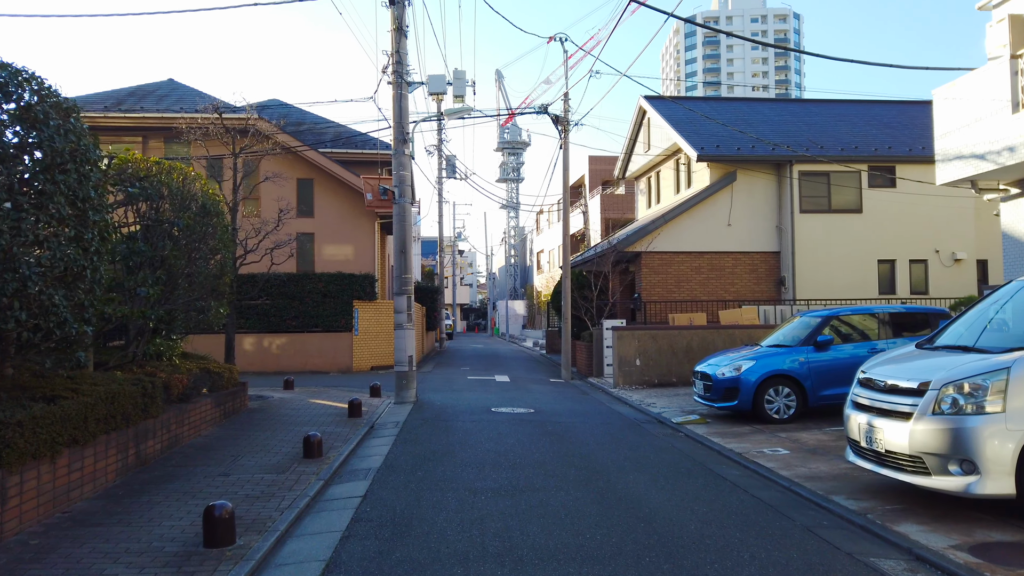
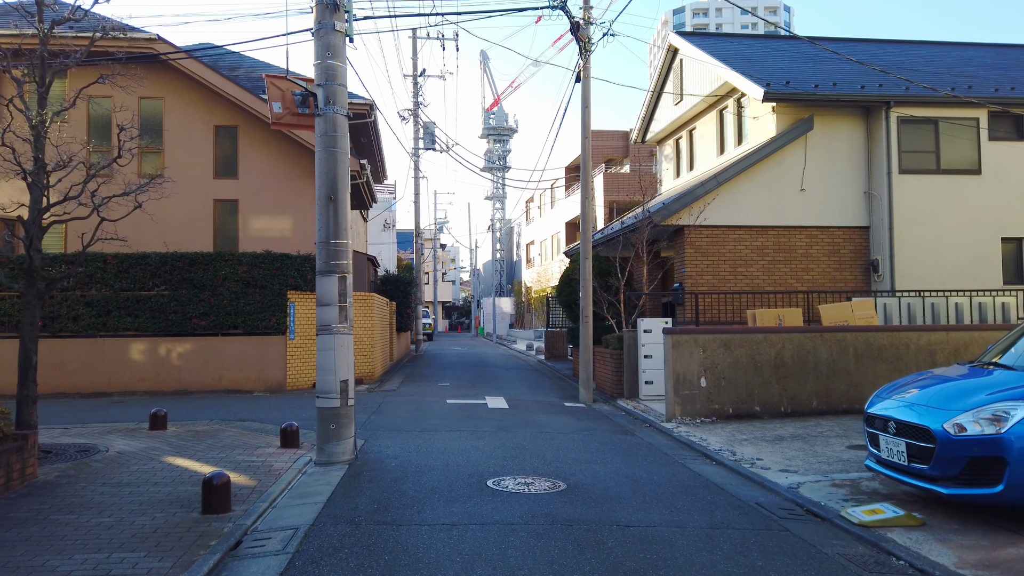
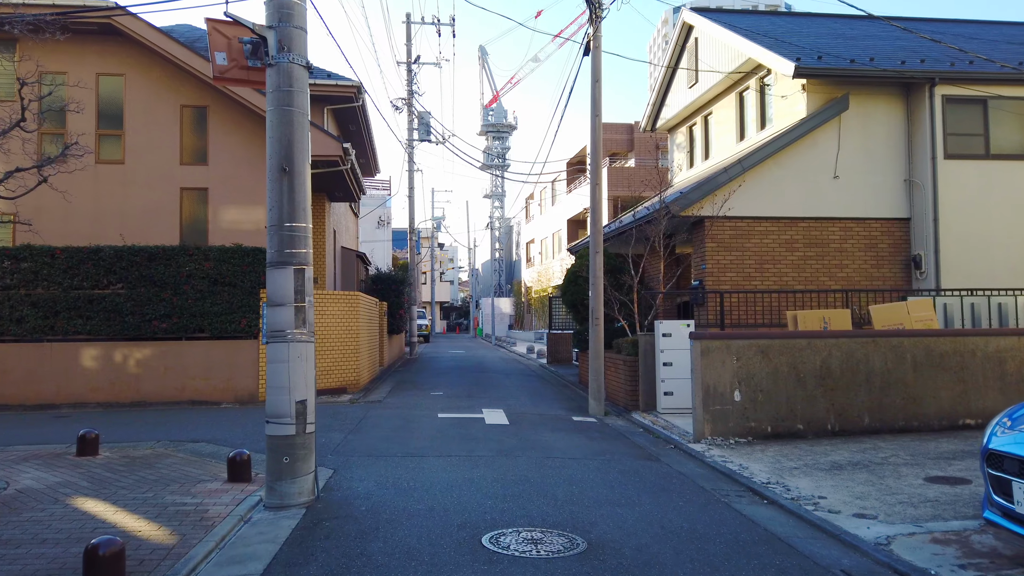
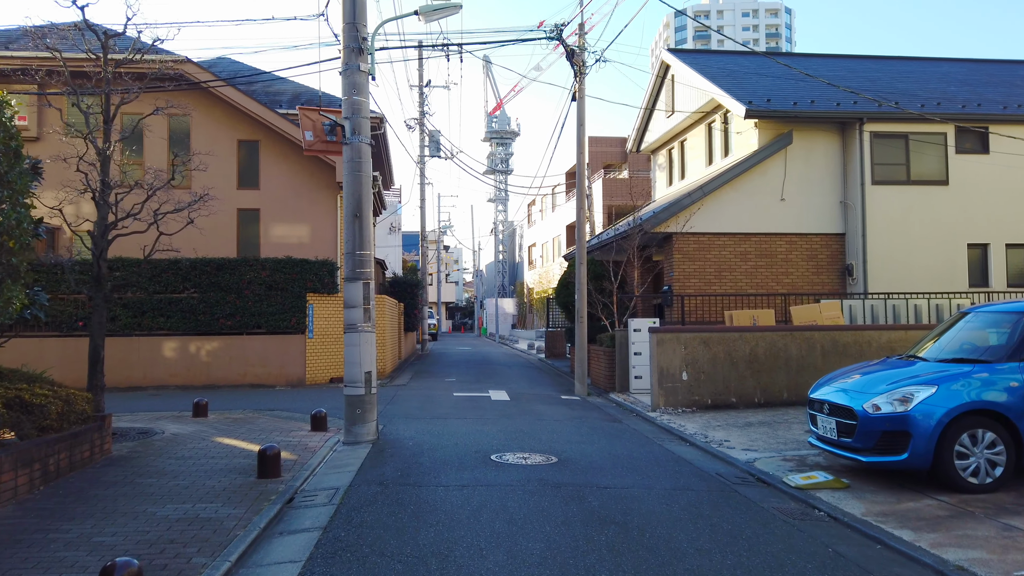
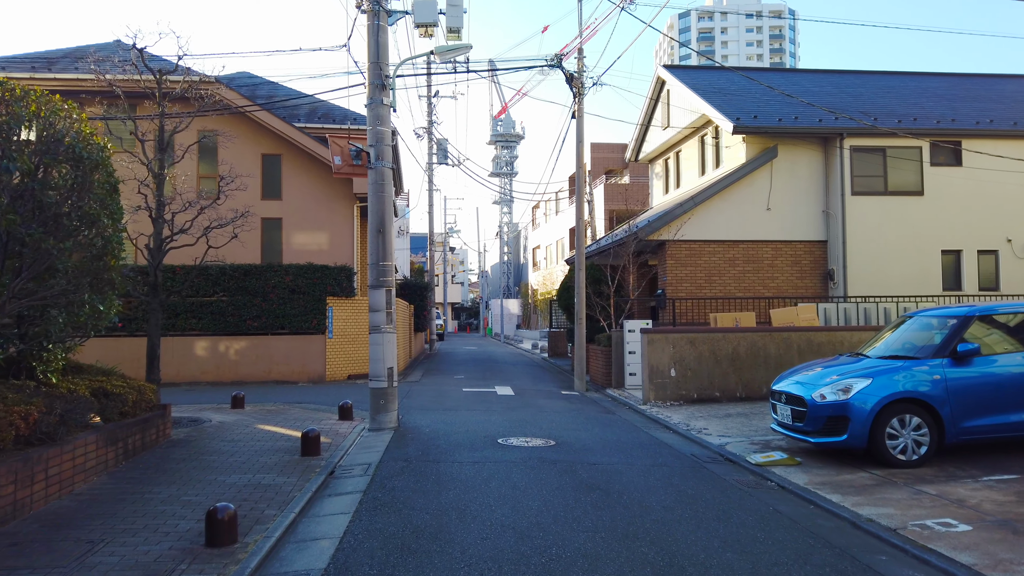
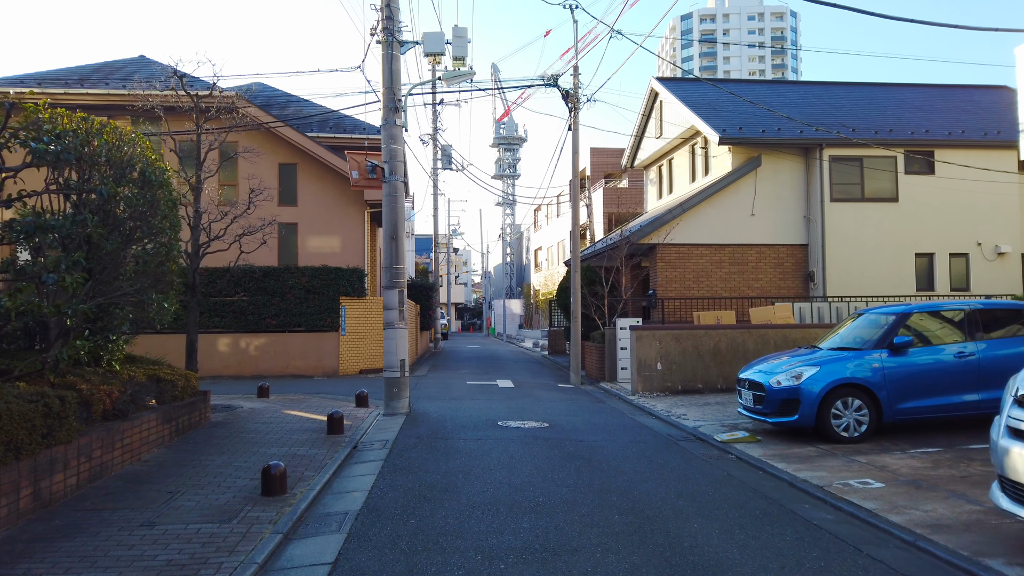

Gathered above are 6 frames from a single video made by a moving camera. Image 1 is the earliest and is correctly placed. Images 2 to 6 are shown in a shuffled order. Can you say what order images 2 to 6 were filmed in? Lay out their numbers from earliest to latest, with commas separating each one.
6, 5, 4, 2, 3
